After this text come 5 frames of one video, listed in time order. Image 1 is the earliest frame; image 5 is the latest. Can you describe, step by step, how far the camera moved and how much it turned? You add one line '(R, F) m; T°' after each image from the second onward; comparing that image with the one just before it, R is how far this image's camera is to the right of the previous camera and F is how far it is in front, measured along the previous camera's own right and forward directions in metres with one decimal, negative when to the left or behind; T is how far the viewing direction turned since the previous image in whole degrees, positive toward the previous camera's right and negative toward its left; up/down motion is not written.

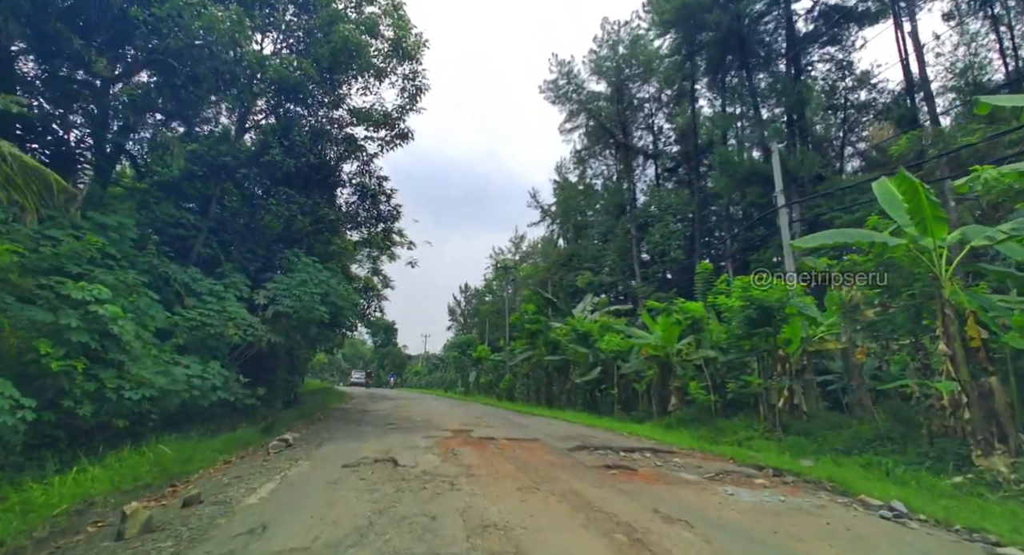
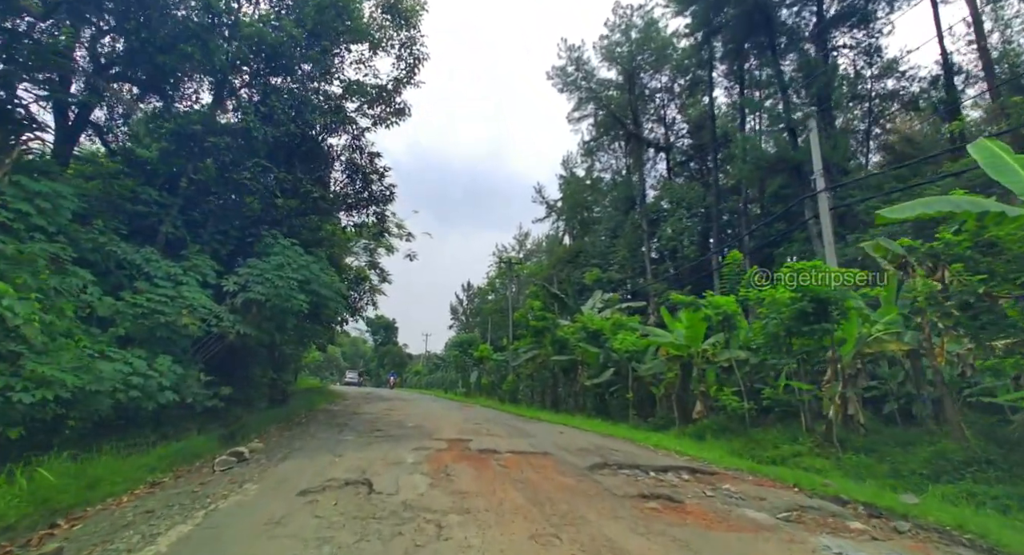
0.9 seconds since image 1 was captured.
(-0.1, +1.6) m; 0°
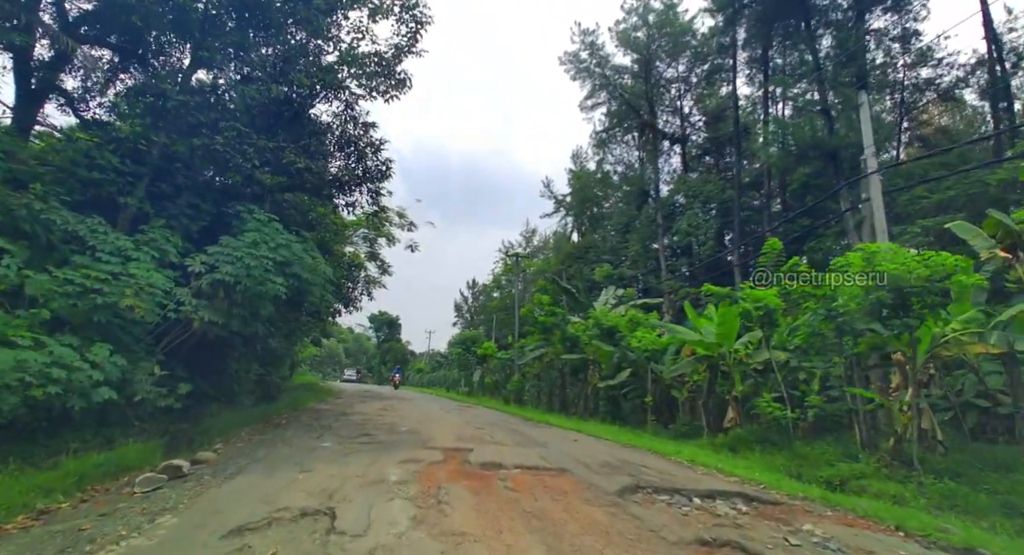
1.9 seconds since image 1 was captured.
(-0.1, +1.5) m; -1°
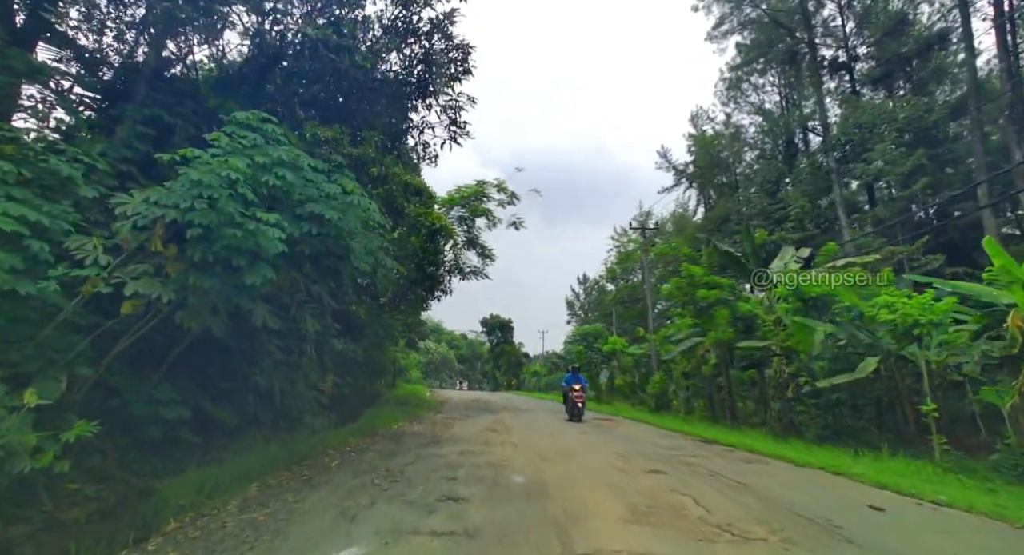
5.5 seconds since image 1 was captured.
(-0.9, +4.8) m; -12°
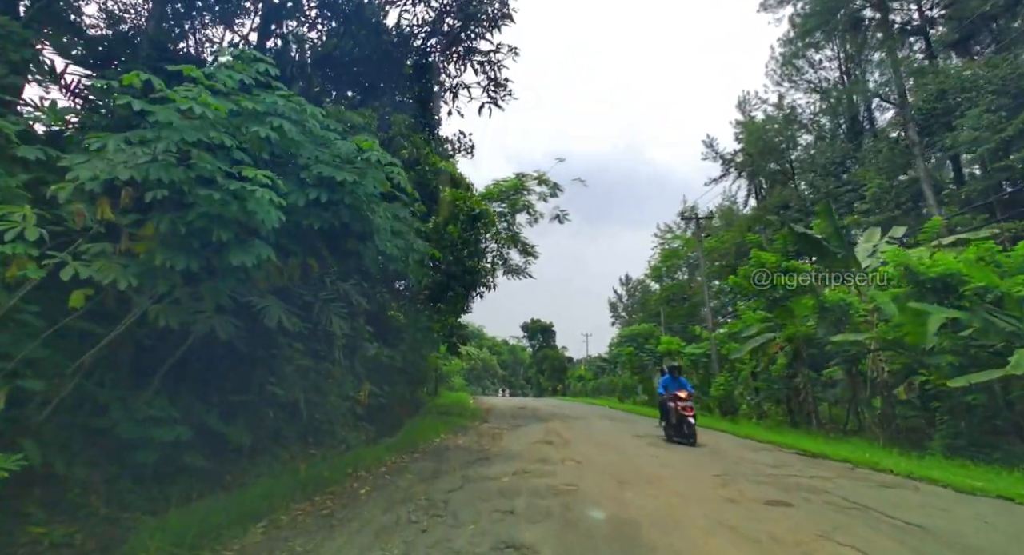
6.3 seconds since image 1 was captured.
(-0.3, +1.4) m; -4°
